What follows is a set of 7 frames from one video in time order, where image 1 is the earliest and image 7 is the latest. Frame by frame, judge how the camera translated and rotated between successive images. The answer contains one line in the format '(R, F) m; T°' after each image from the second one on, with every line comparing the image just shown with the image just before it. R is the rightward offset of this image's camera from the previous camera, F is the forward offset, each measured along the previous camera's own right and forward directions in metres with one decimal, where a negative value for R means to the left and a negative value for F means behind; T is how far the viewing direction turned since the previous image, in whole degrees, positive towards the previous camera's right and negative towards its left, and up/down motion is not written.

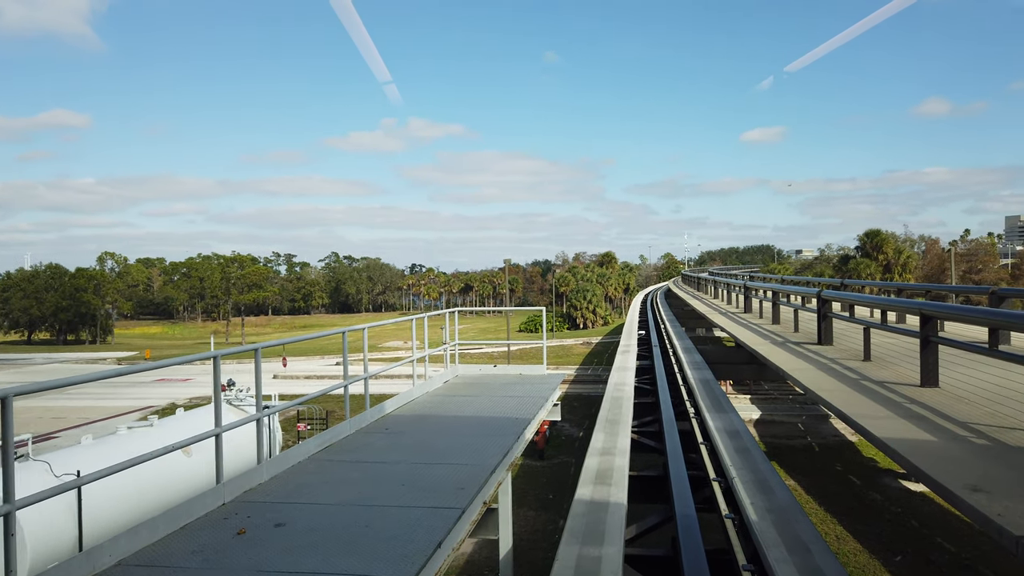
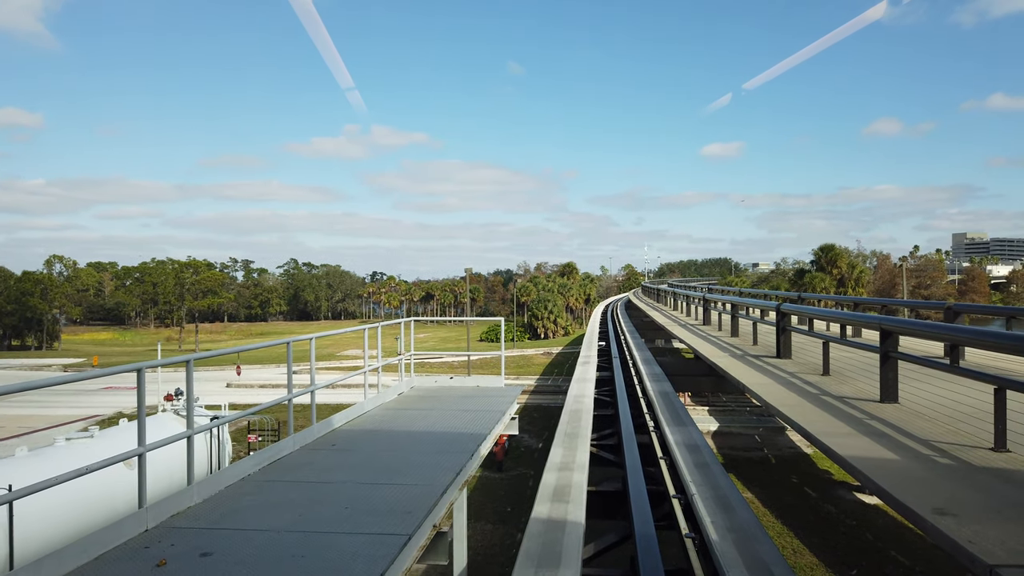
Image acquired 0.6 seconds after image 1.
(+0.1, +0.2) m; +4°
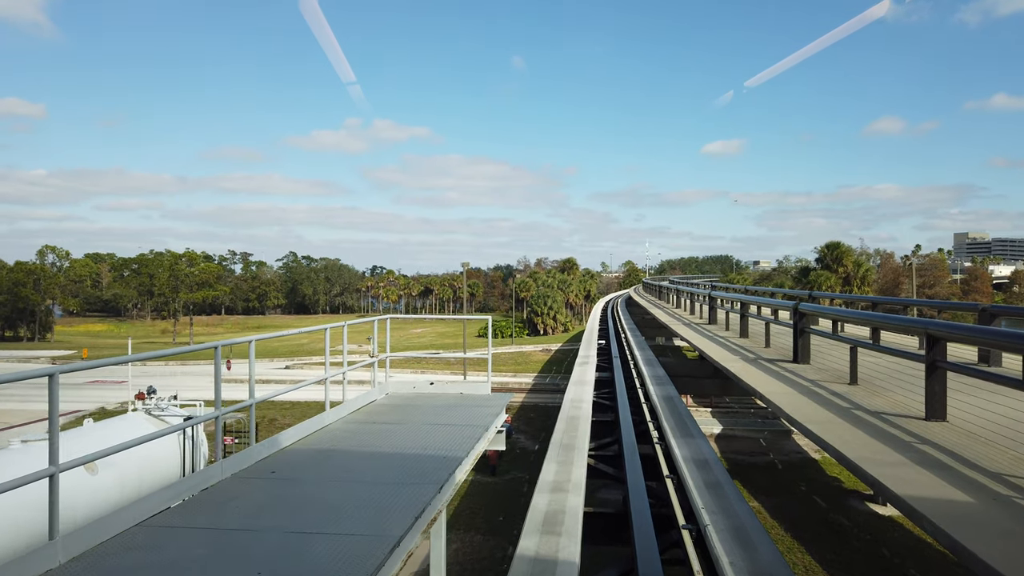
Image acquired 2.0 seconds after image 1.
(+0.1, +0.6) m; 0°
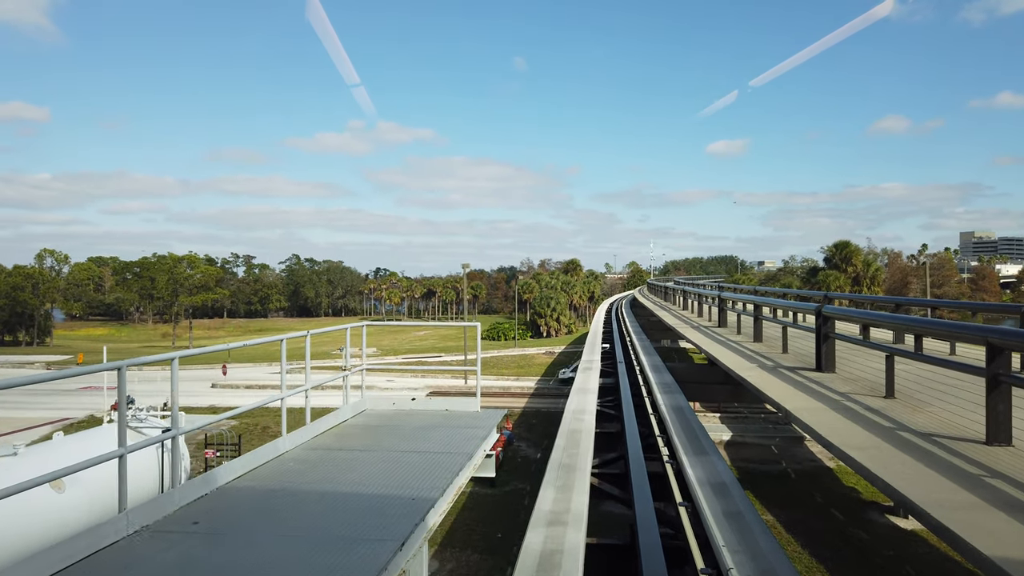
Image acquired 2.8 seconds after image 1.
(+0.1, +0.5) m; 0°
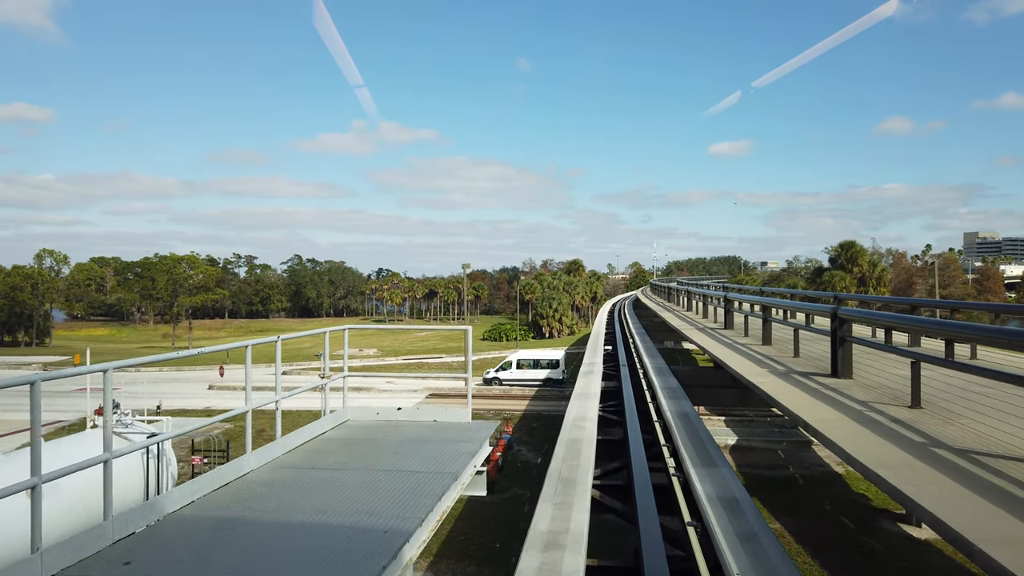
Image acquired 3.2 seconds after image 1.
(+0.1, +0.3) m; 0°
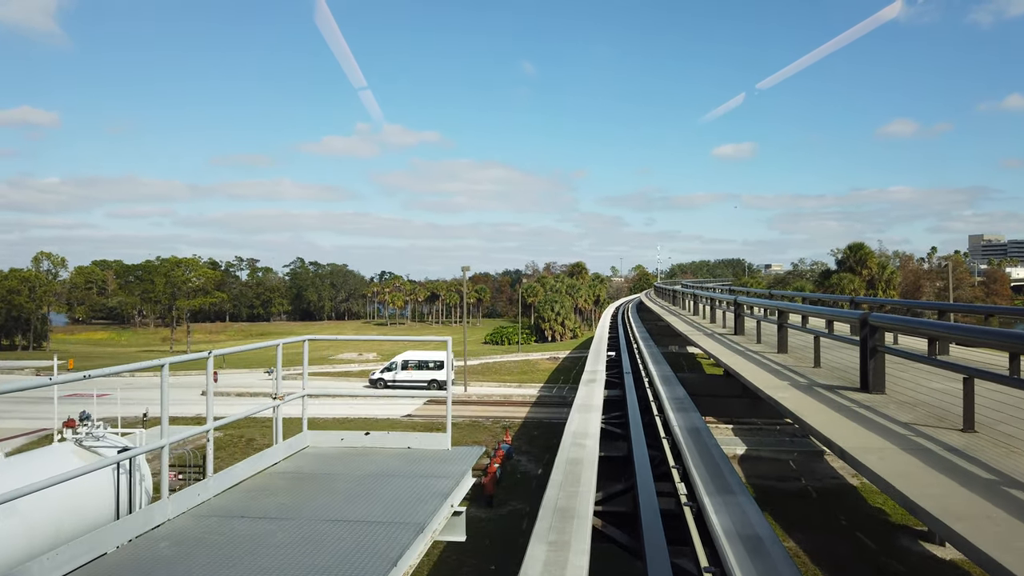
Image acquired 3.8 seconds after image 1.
(+0.1, +0.5) m; 0°
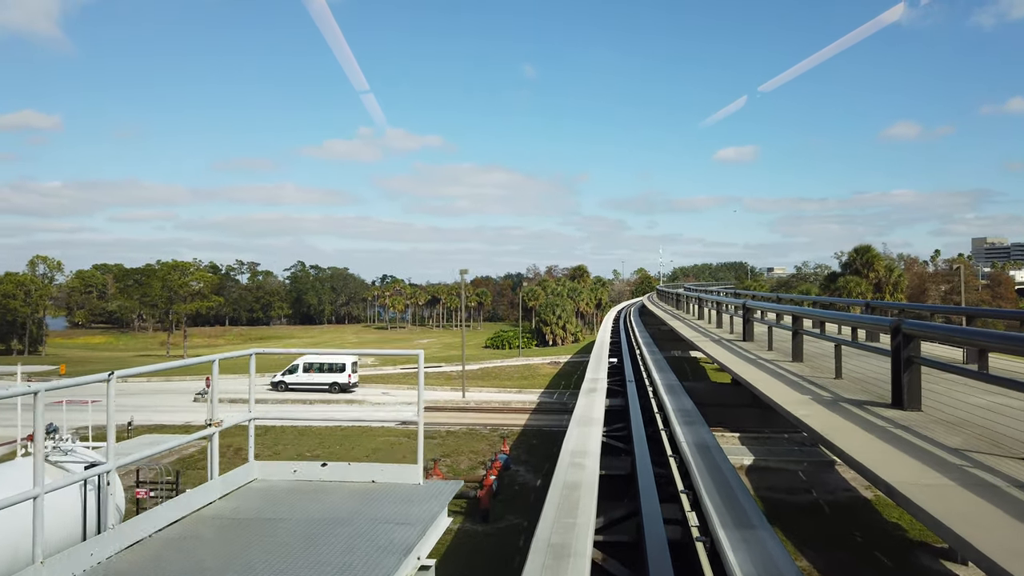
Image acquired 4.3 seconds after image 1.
(+0.1, +0.5) m; 0°
